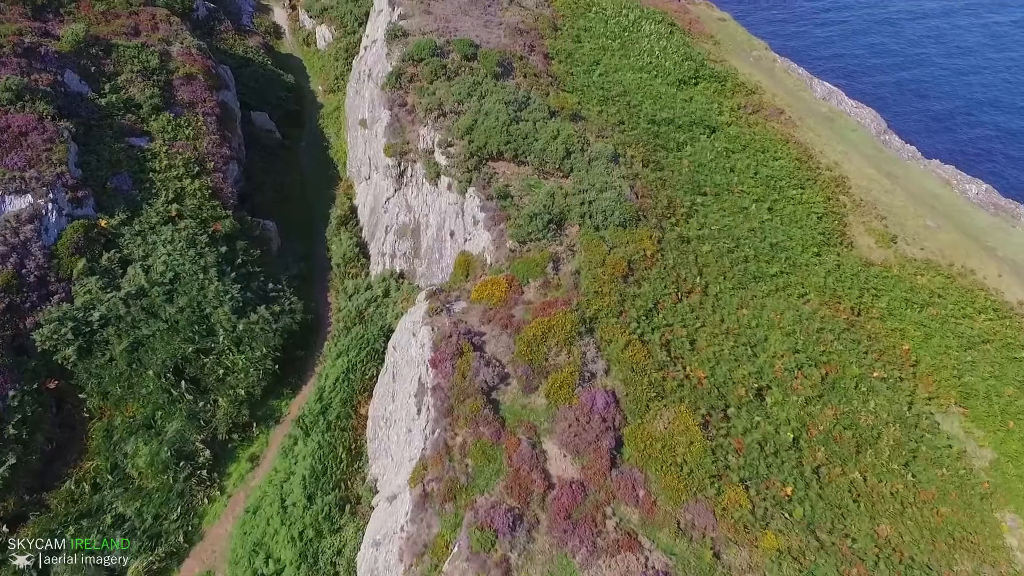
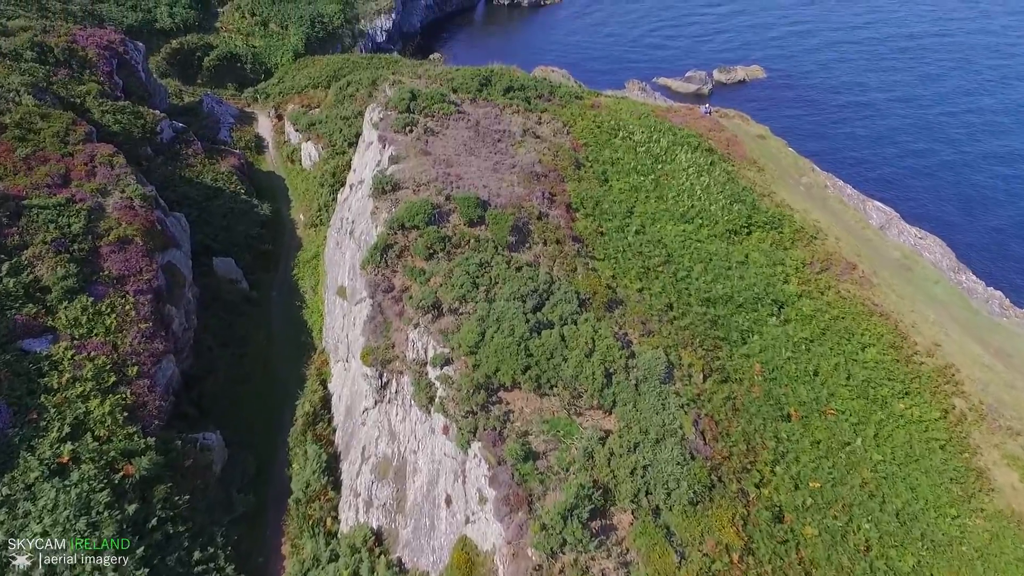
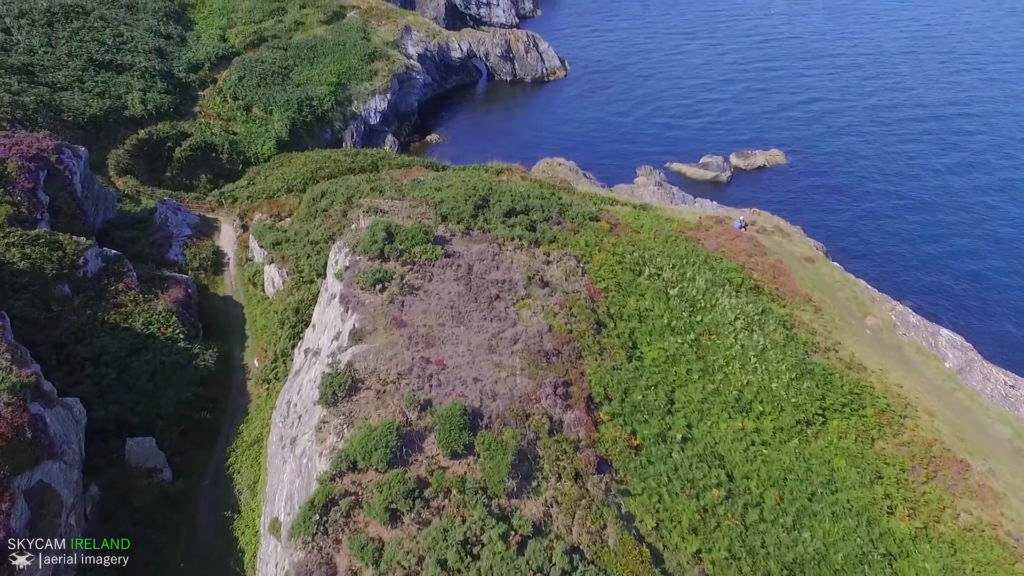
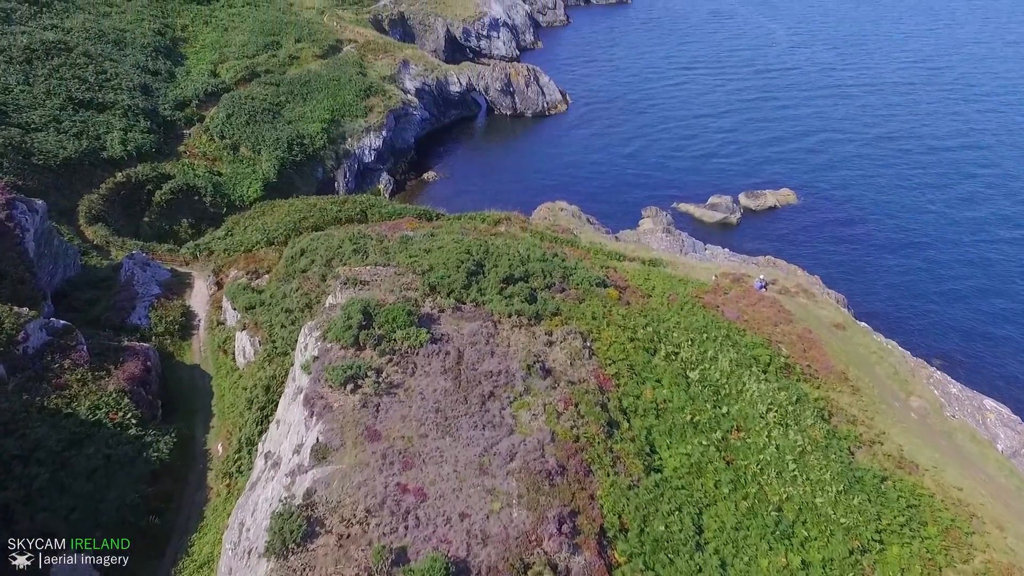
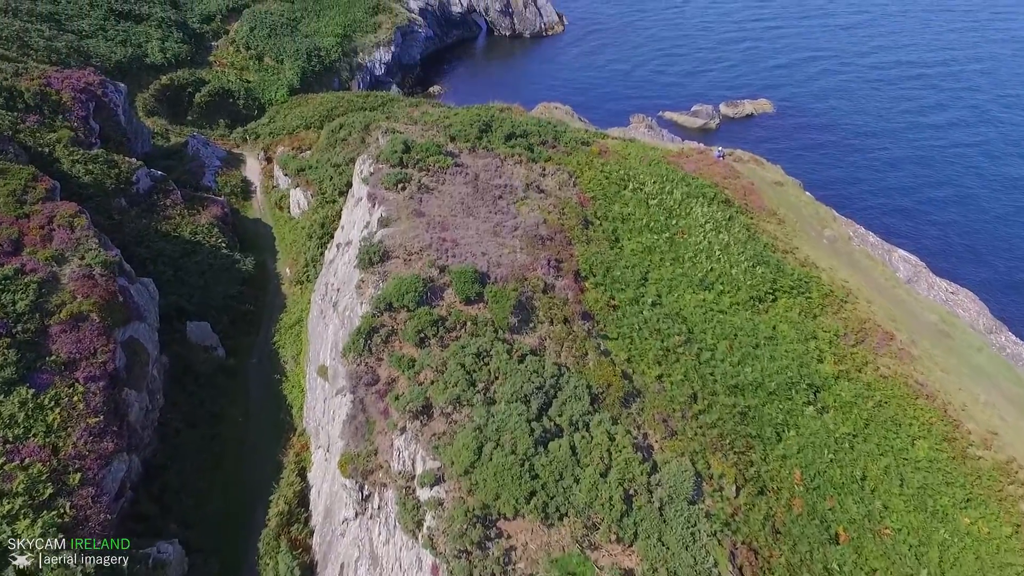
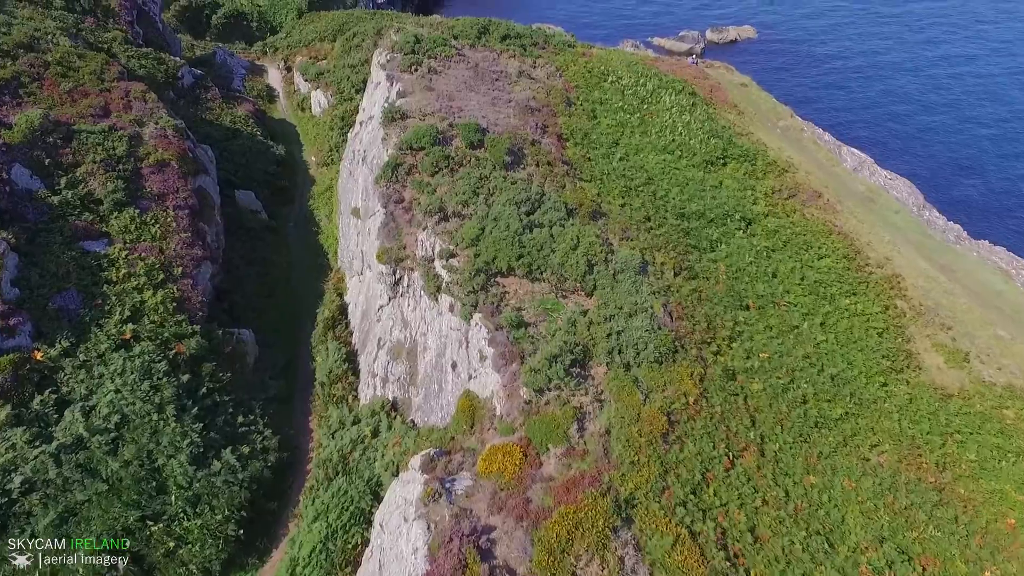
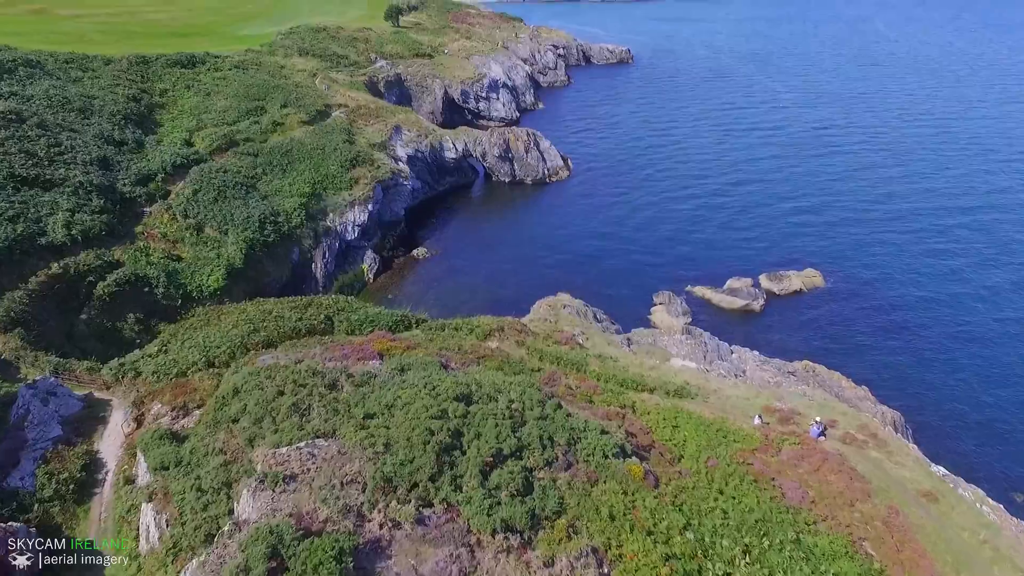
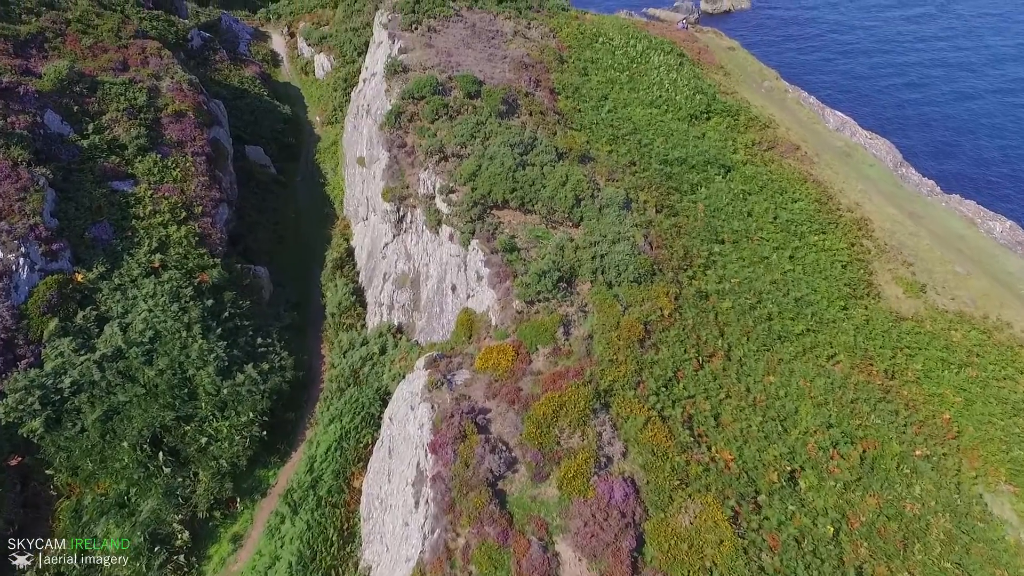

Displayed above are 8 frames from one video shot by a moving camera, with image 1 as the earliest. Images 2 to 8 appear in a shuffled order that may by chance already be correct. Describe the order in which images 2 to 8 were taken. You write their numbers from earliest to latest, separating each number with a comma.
8, 6, 2, 5, 3, 4, 7
